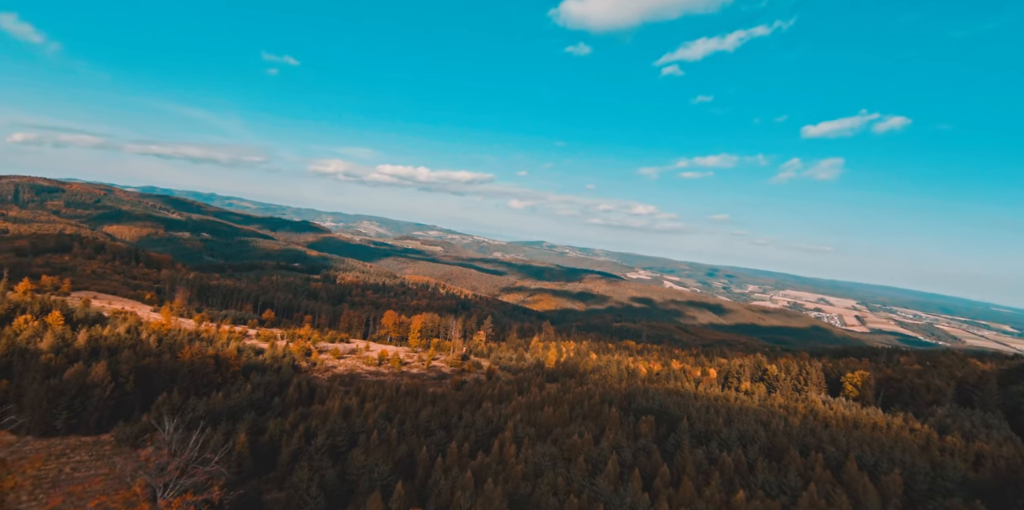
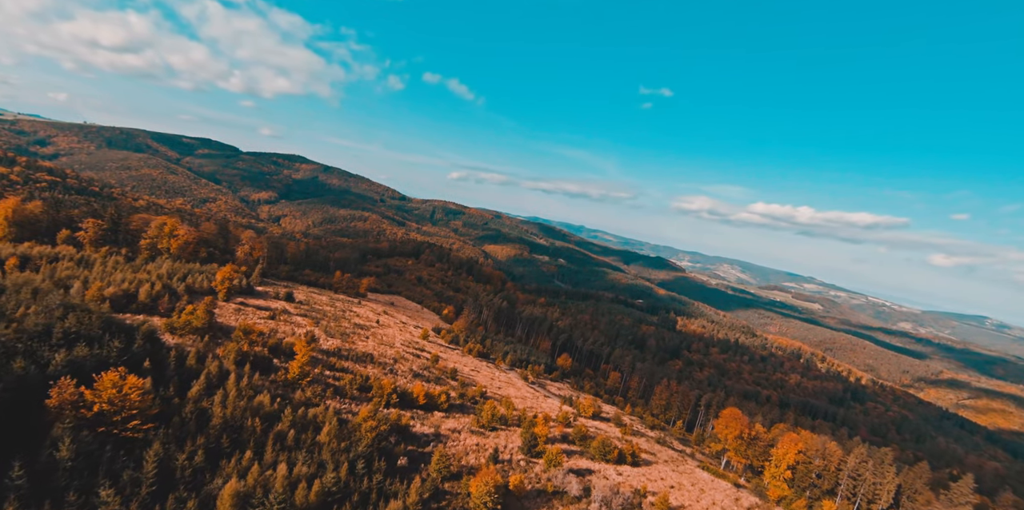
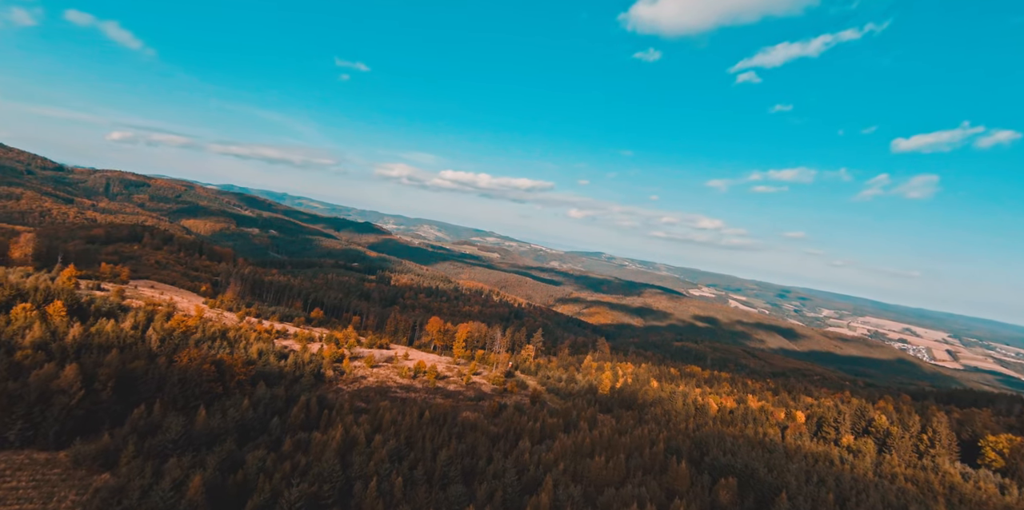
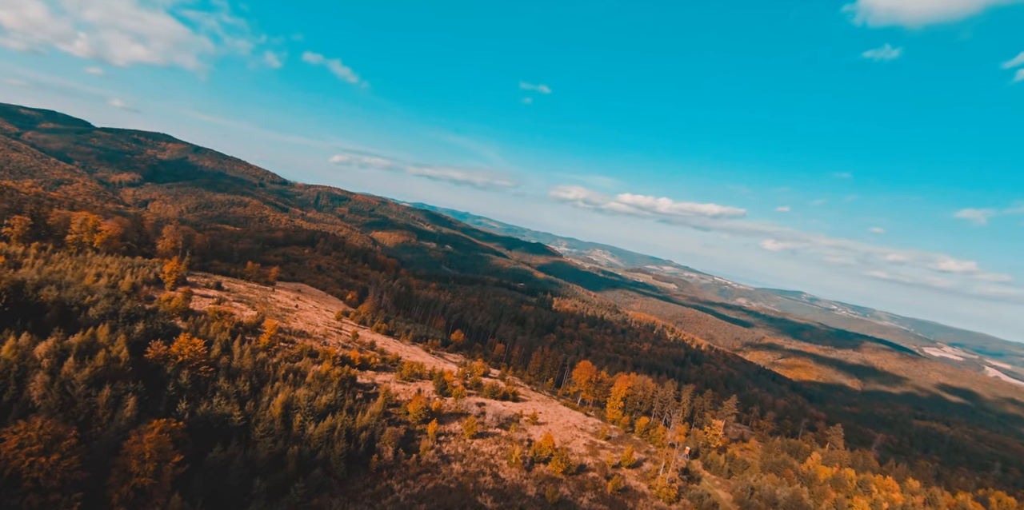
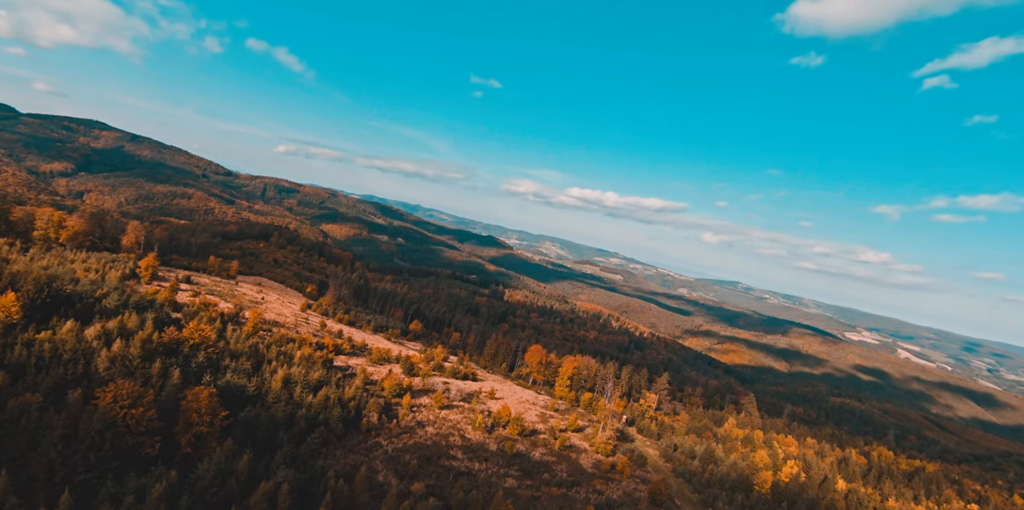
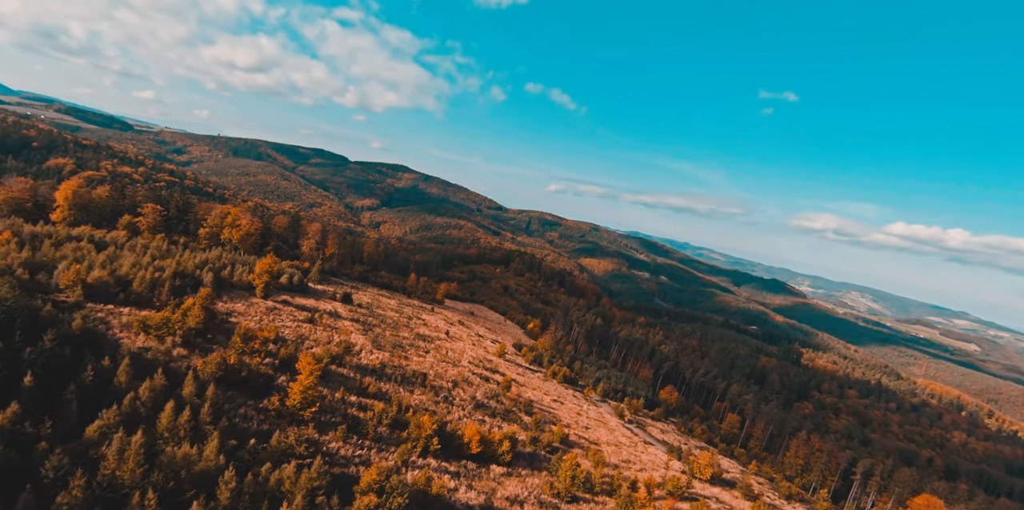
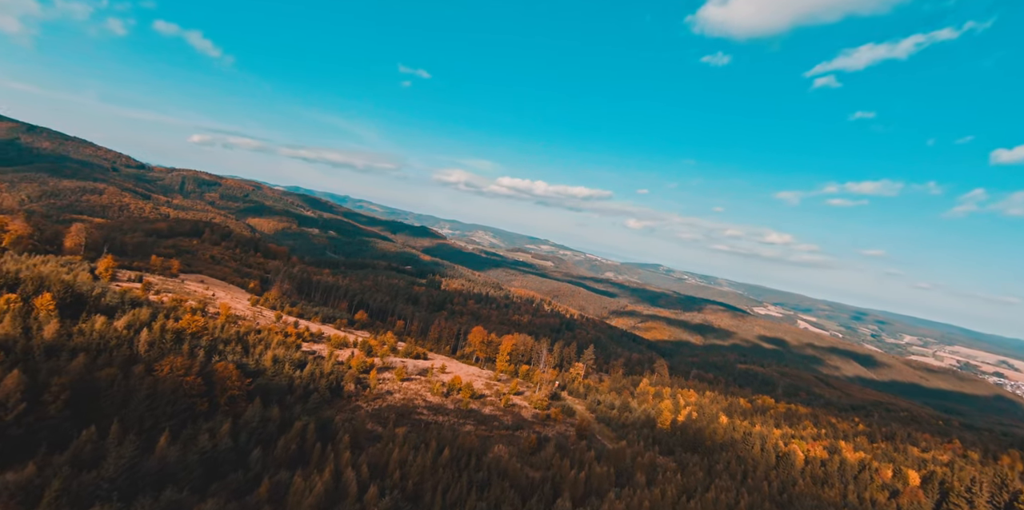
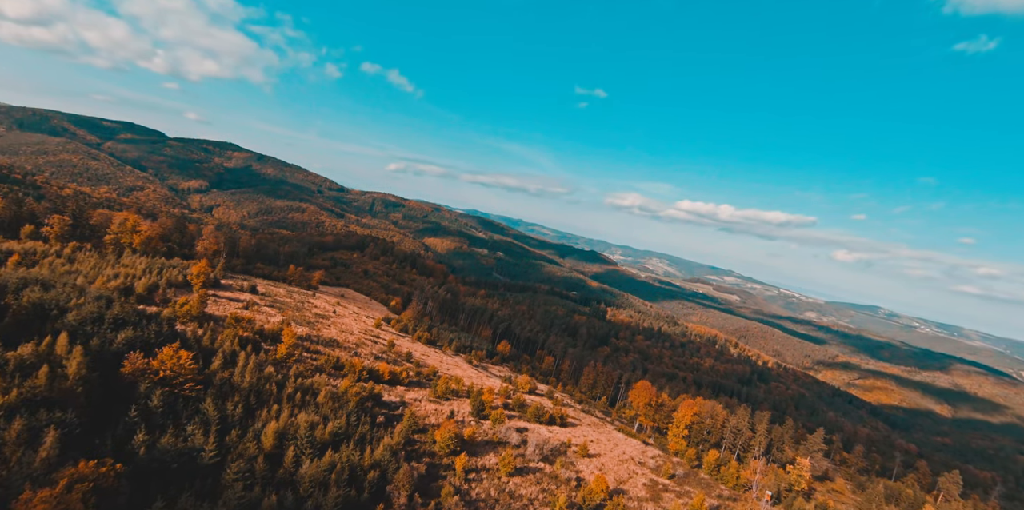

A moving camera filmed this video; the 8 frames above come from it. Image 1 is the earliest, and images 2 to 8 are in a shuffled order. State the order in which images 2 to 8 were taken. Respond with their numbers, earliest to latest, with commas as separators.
3, 7, 5, 4, 8, 2, 6
